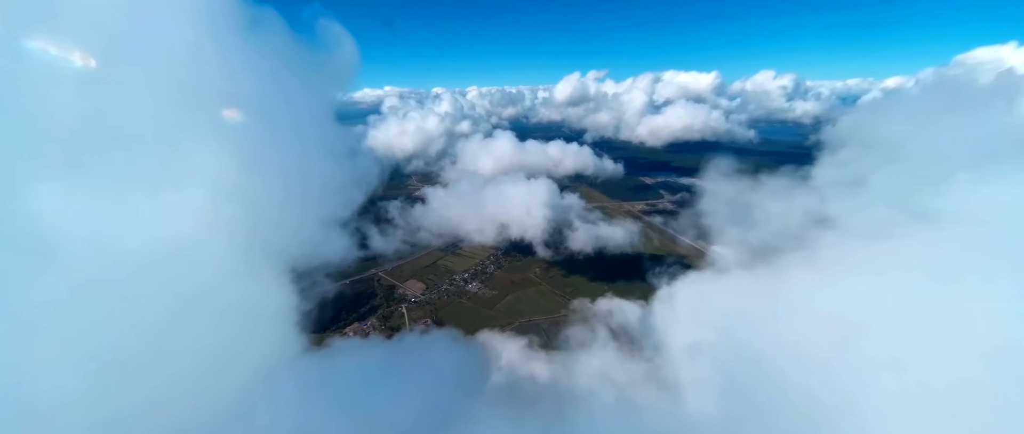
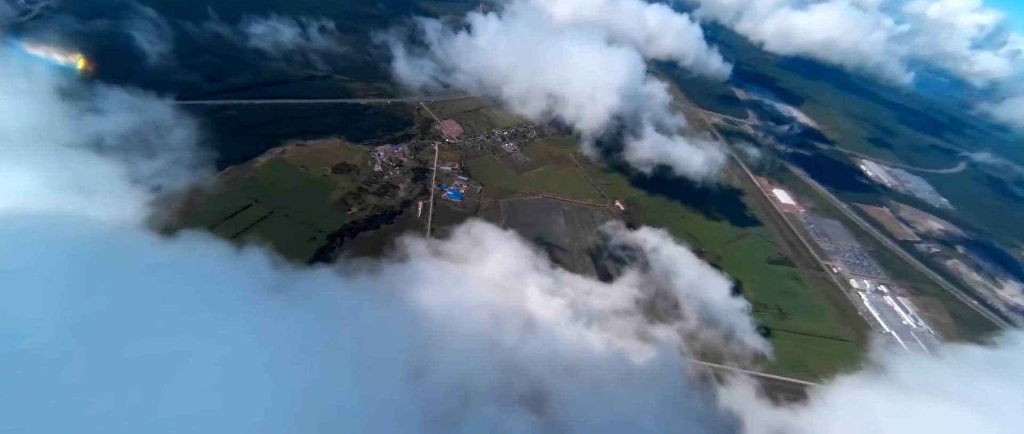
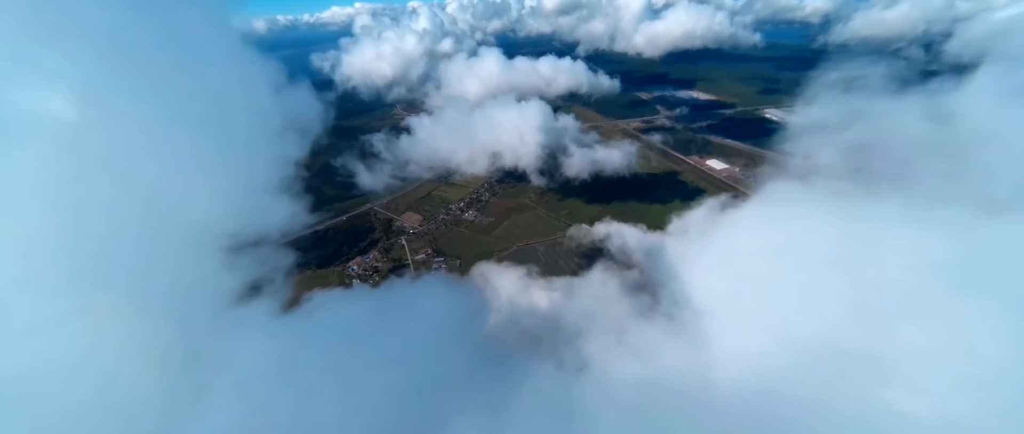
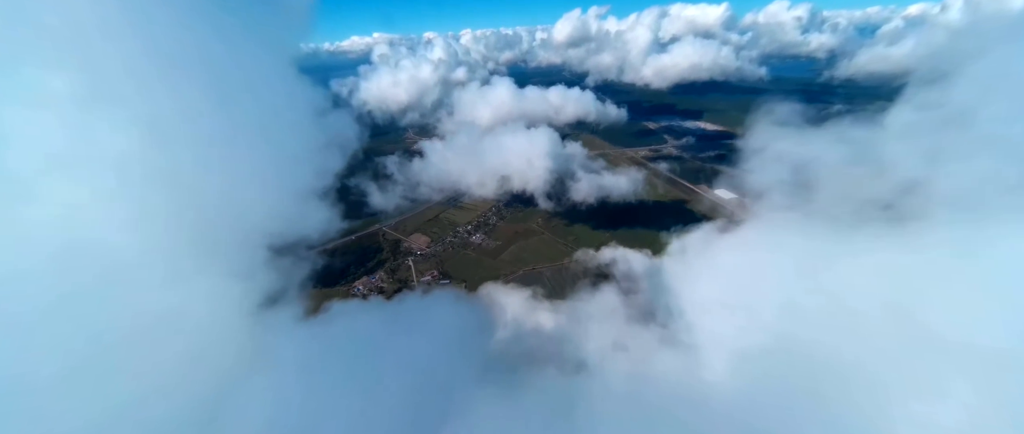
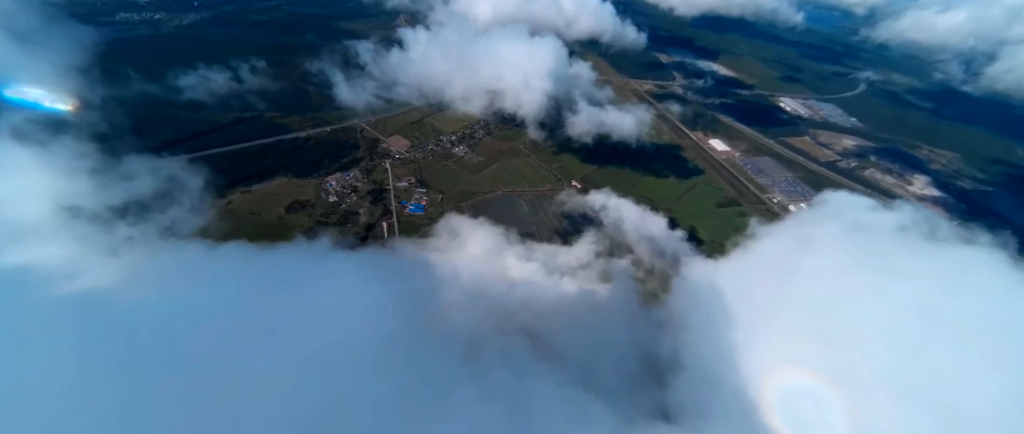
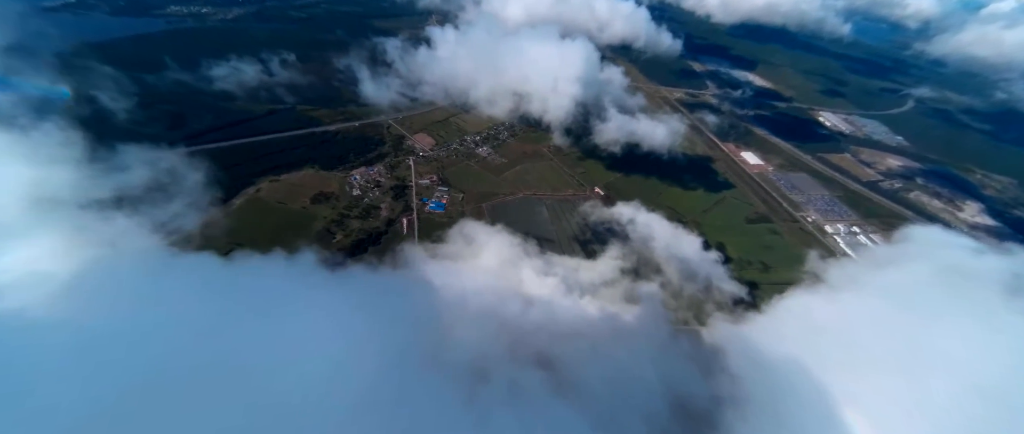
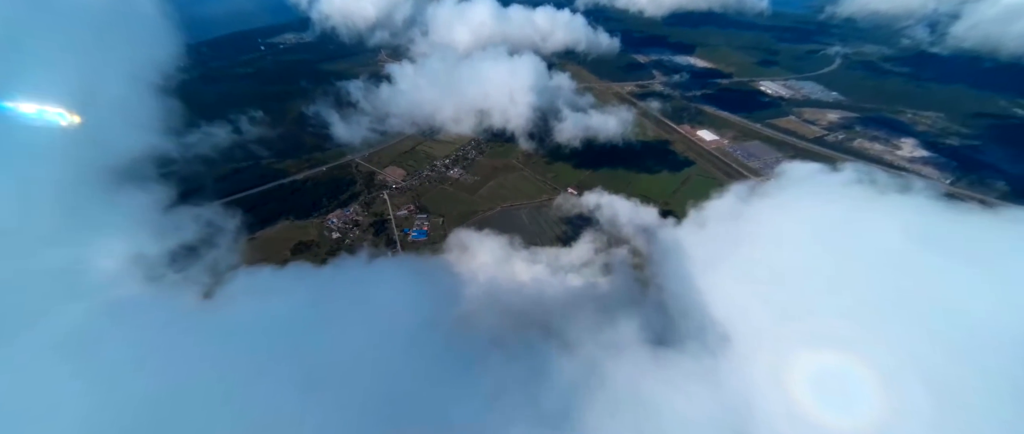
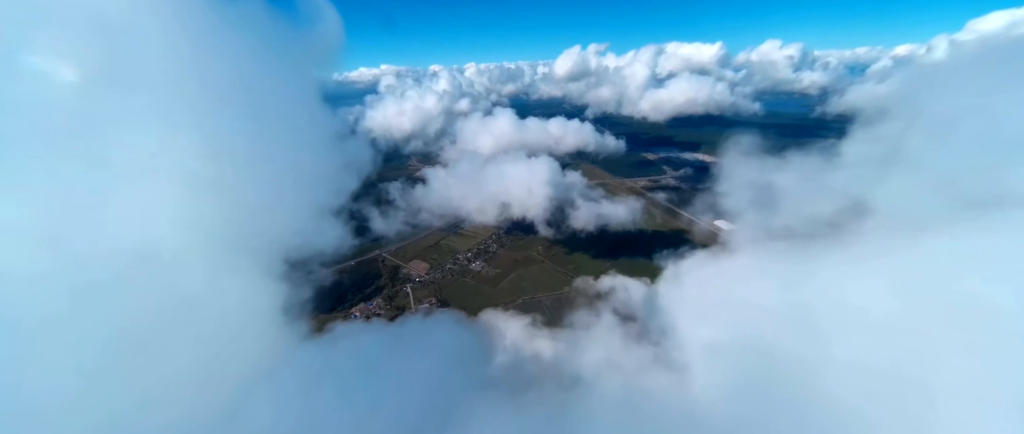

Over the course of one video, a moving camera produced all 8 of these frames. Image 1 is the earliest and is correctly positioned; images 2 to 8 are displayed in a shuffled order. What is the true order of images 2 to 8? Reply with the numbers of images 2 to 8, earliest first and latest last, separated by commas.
8, 4, 3, 7, 5, 6, 2
